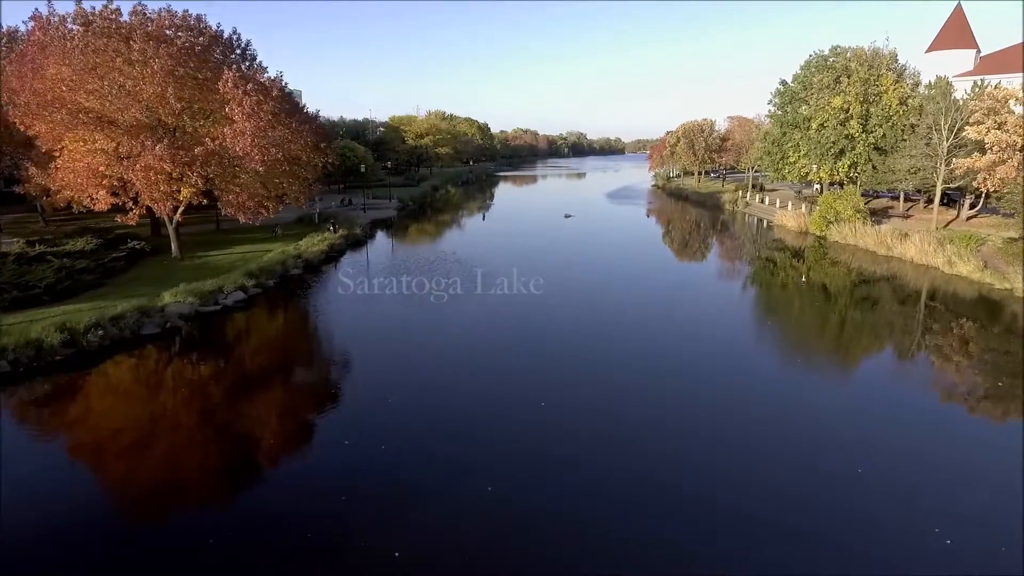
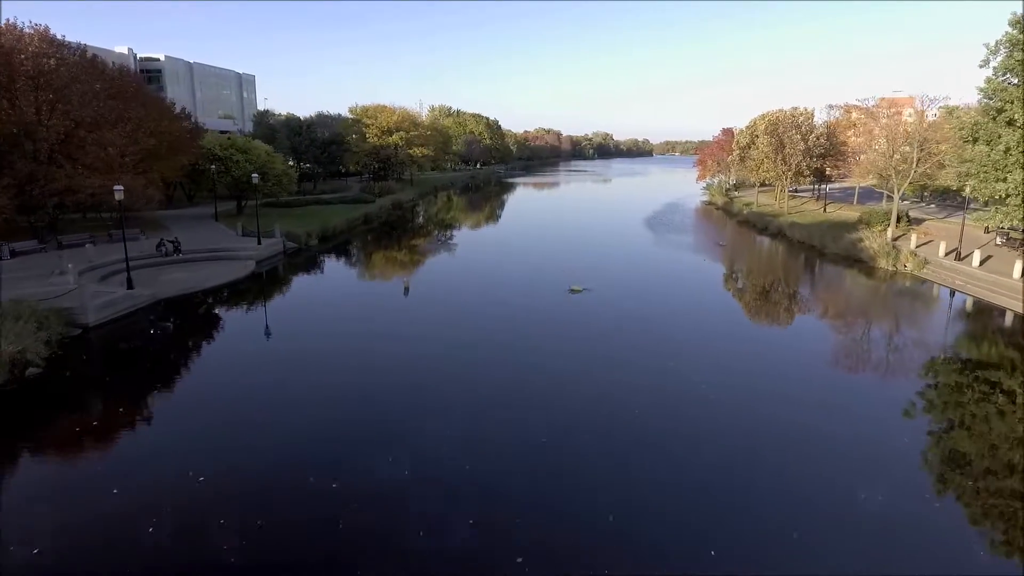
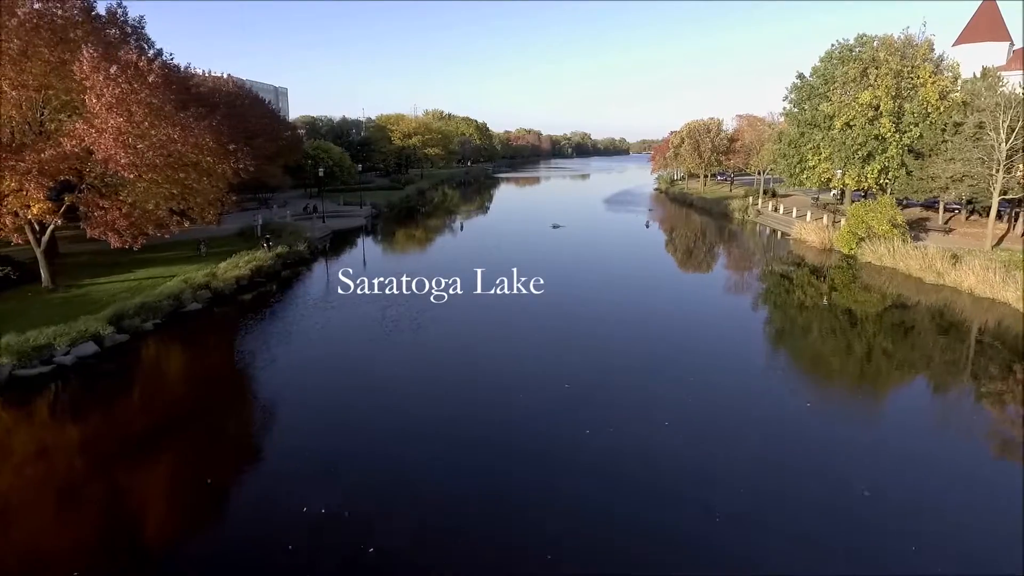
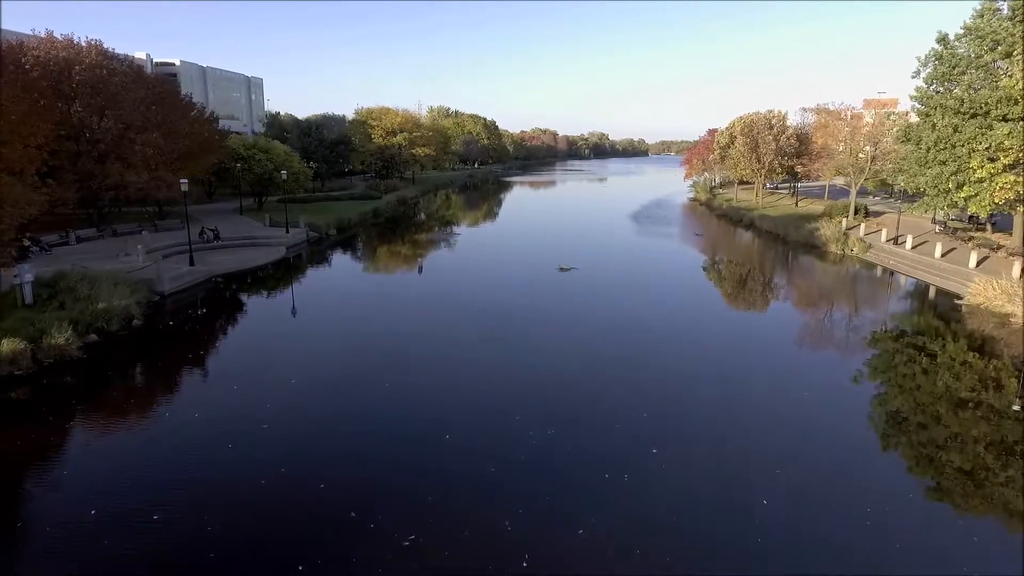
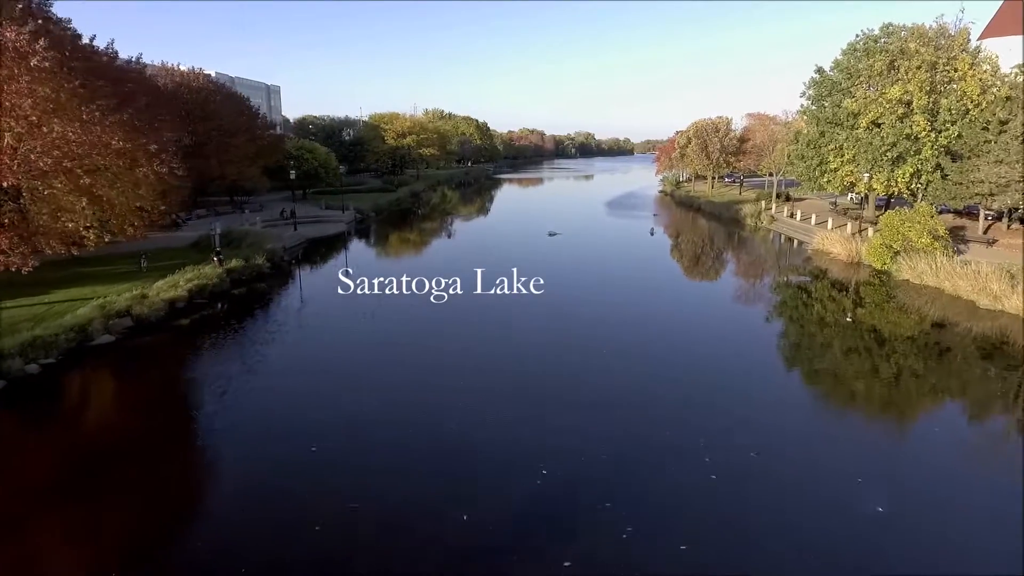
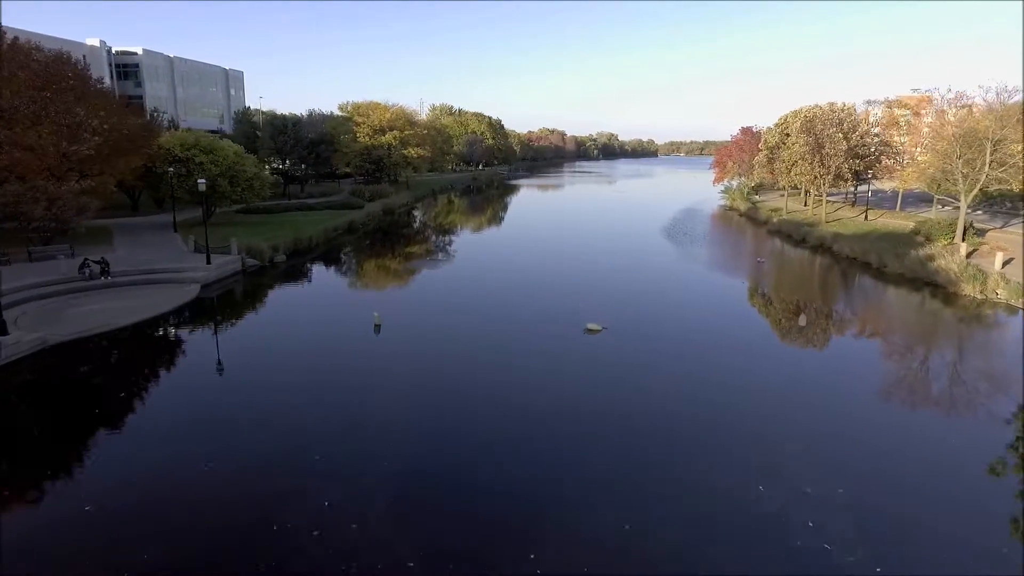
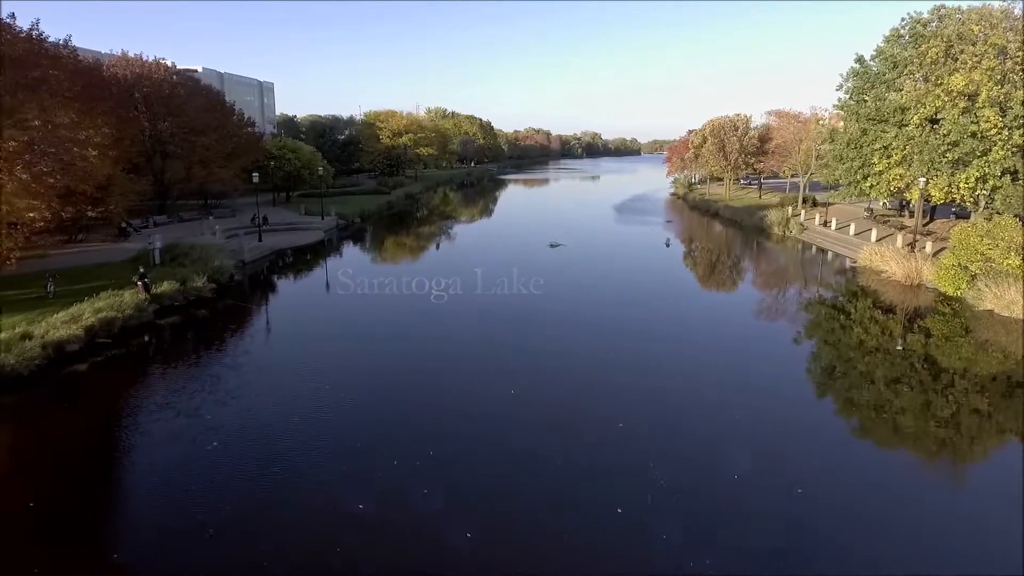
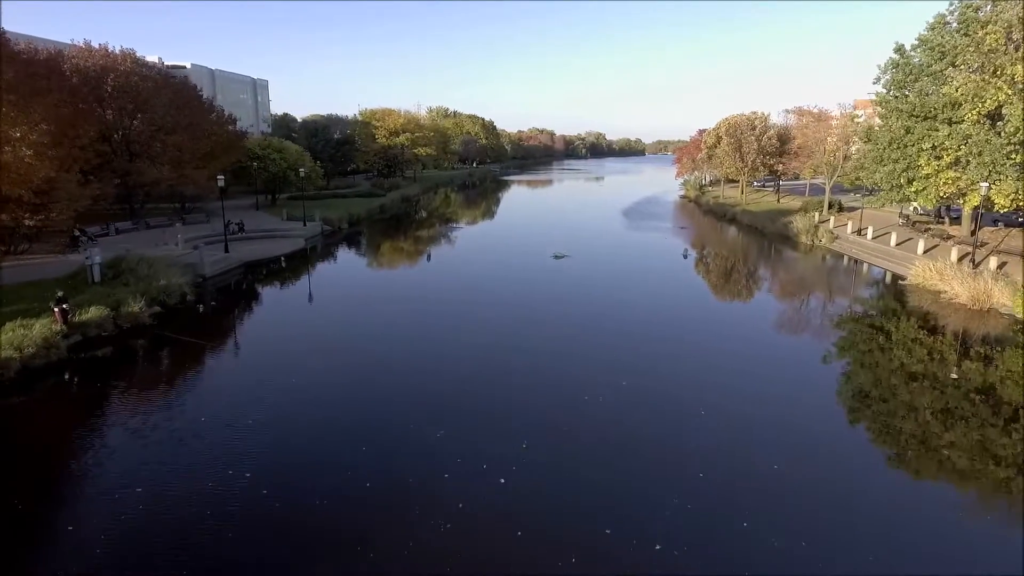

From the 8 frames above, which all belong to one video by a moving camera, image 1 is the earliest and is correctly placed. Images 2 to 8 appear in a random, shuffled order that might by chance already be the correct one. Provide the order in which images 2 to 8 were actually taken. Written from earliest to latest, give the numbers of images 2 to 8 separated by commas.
3, 5, 7, 8, 4, 2, 6
